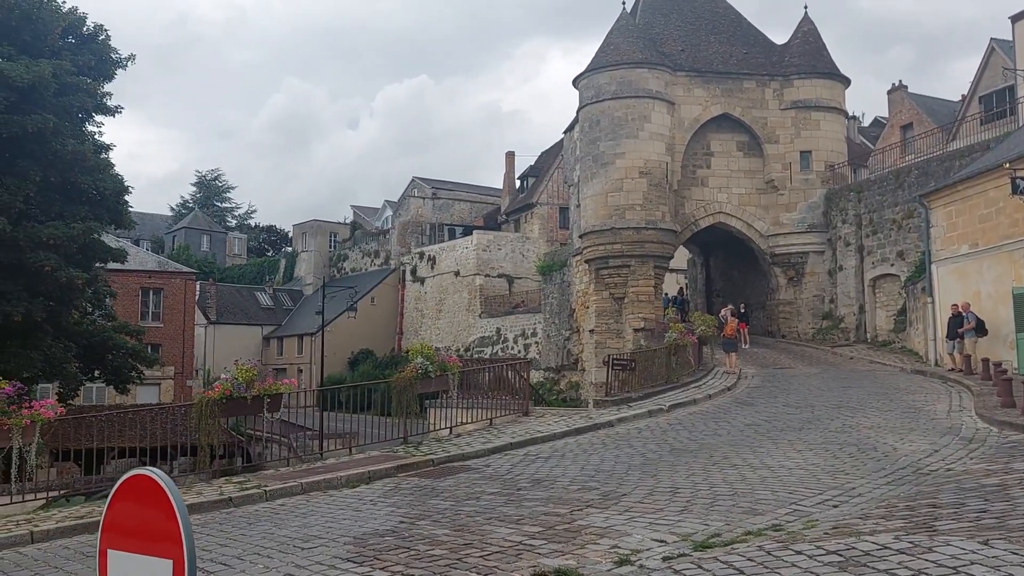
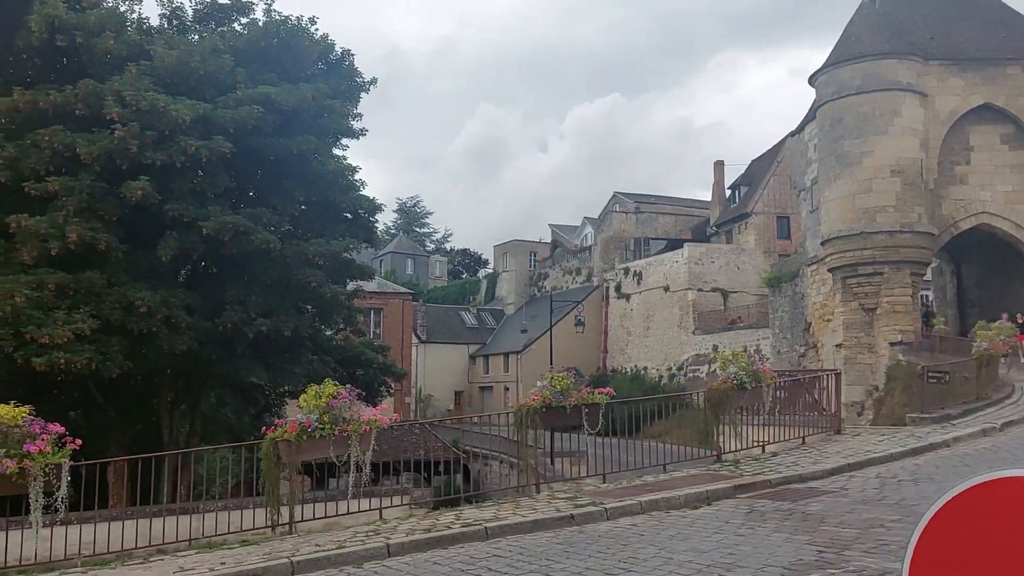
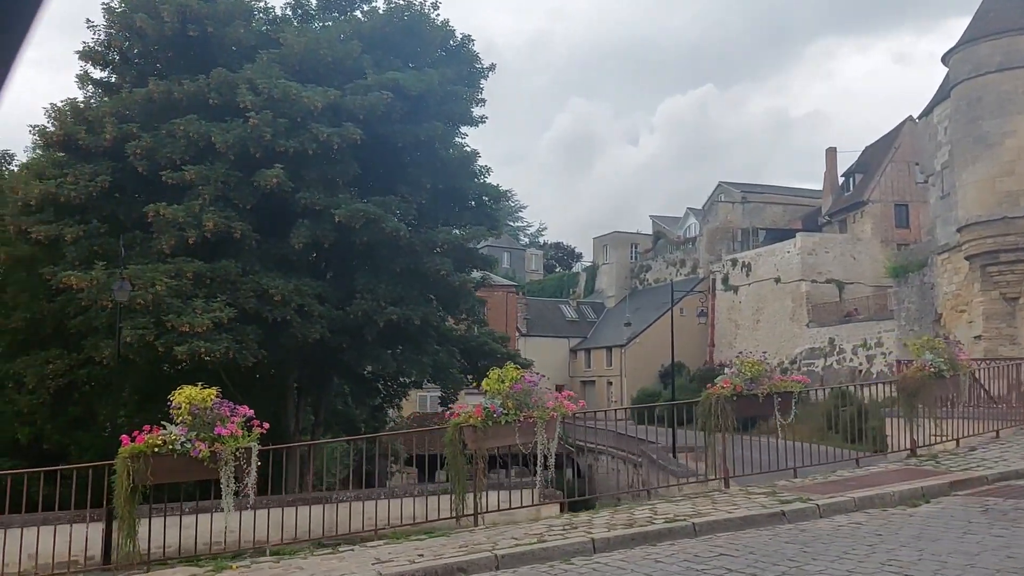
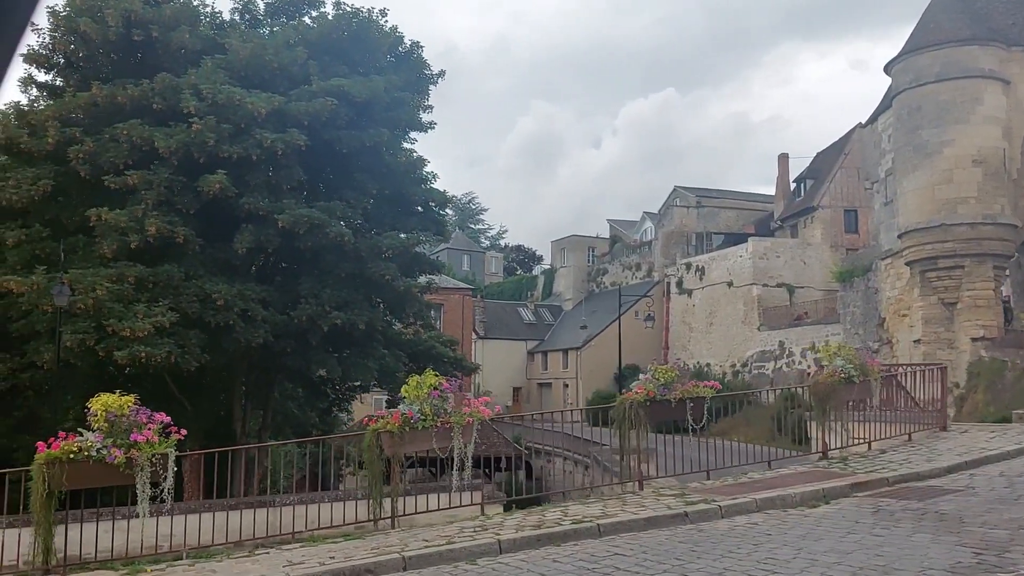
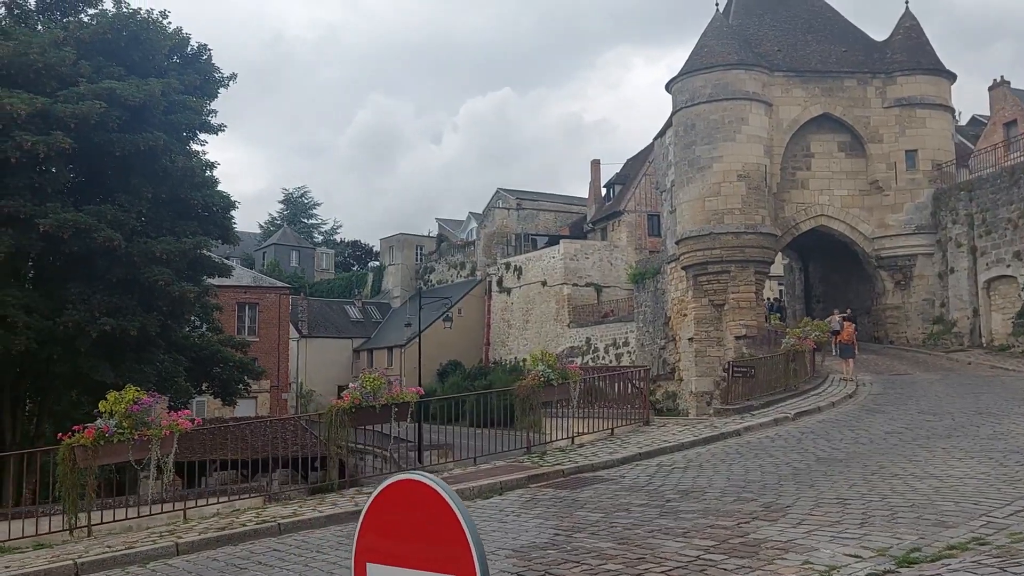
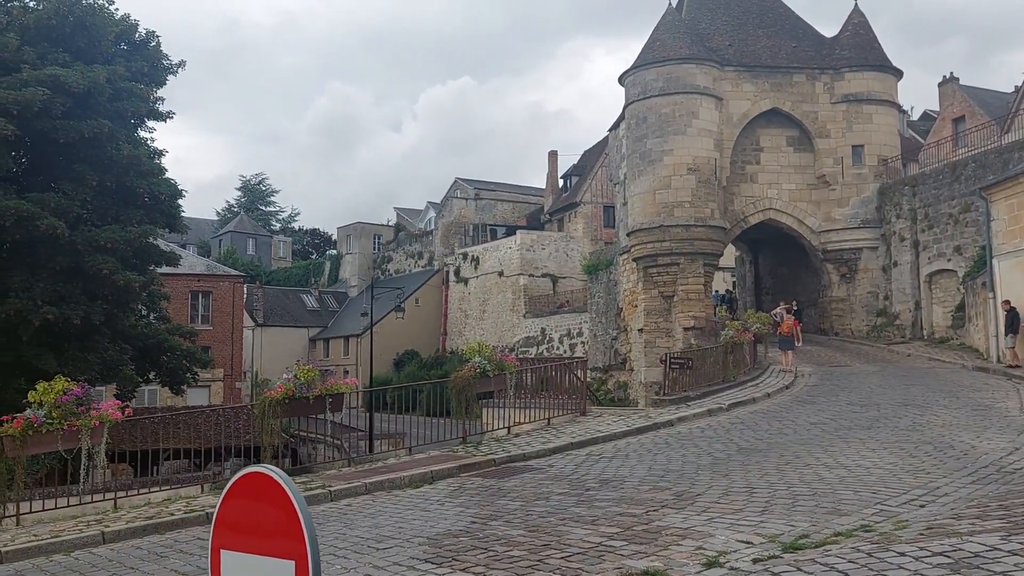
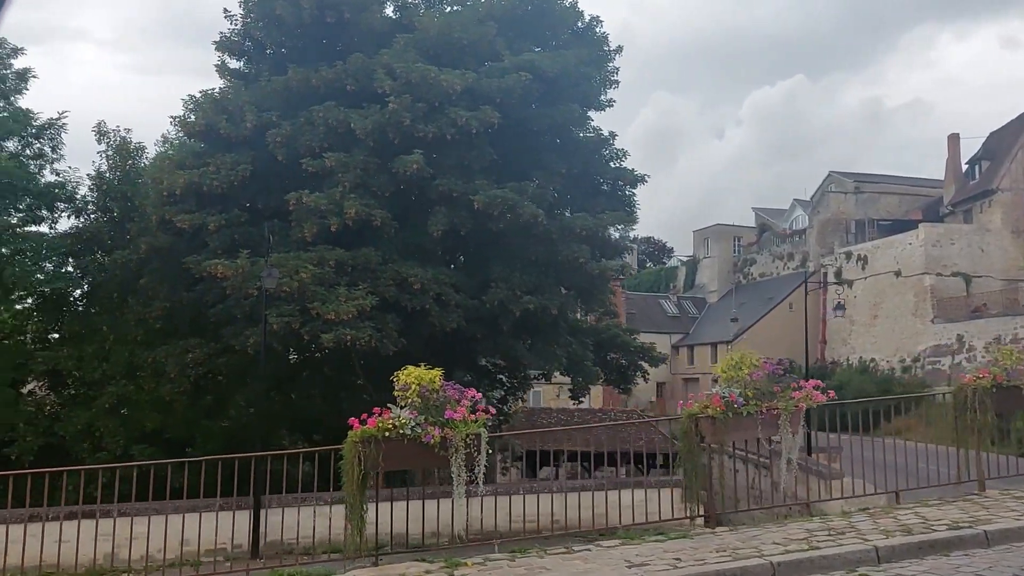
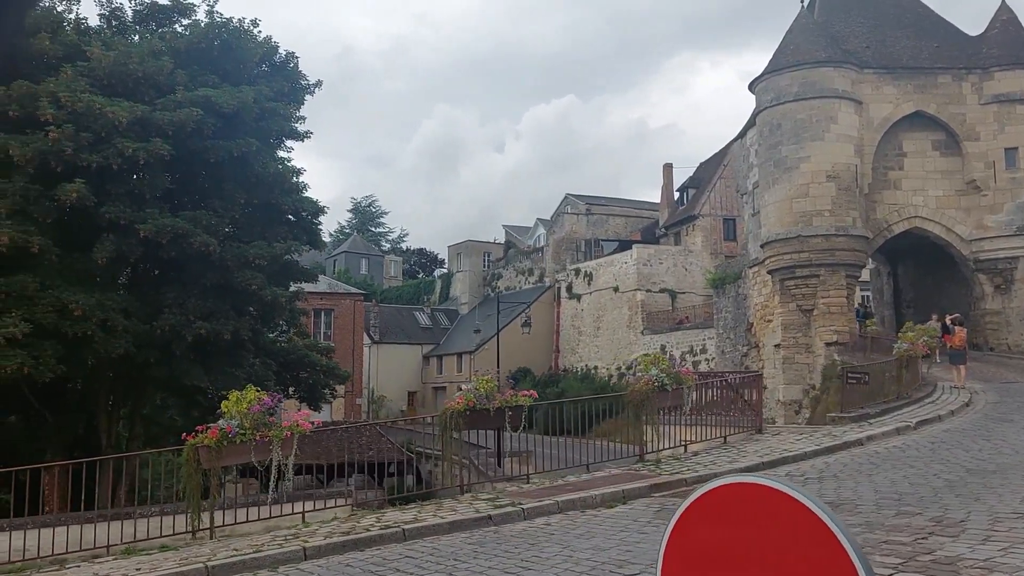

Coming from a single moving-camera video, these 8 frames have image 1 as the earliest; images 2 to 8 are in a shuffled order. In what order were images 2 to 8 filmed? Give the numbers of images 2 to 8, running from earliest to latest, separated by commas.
6, 5, 8, 2, 4, 3, 7
